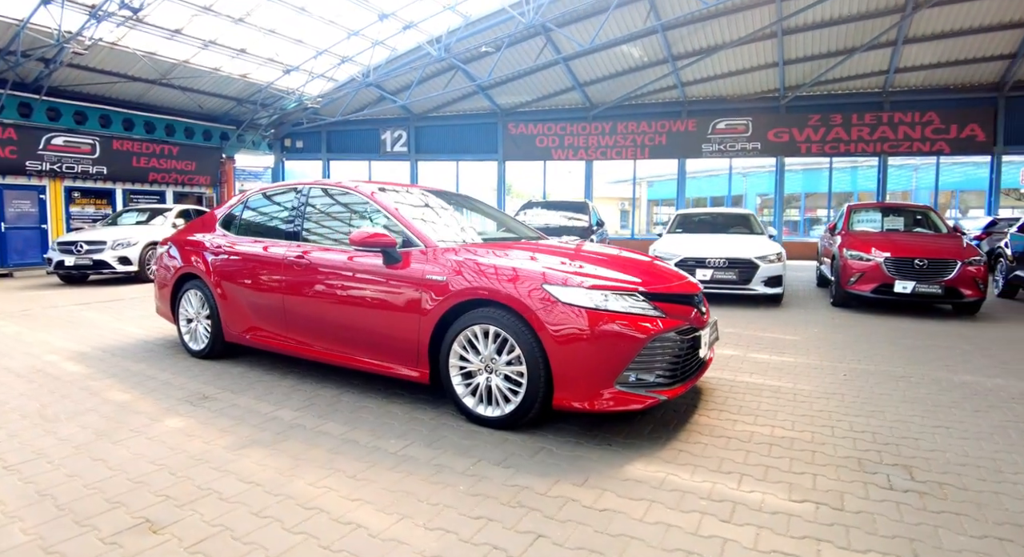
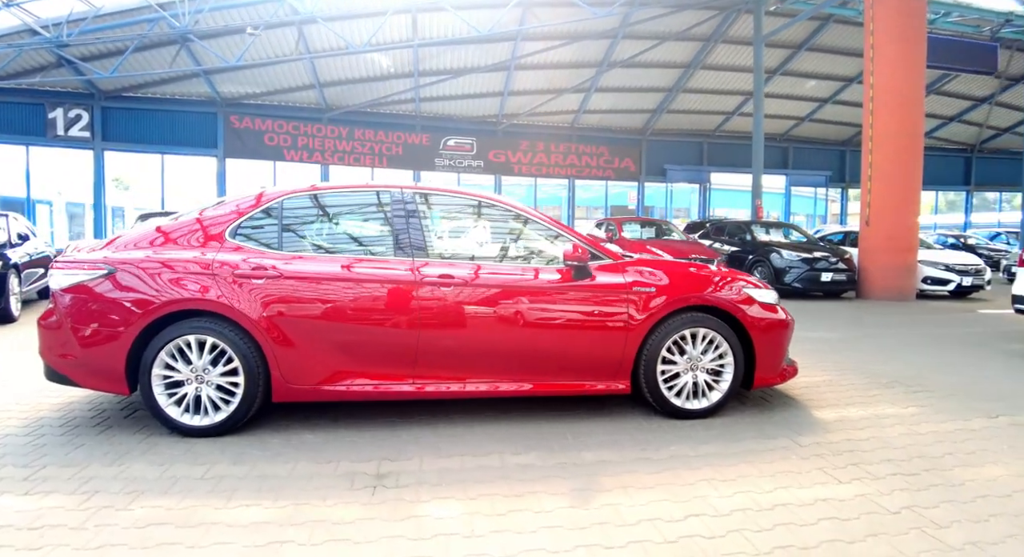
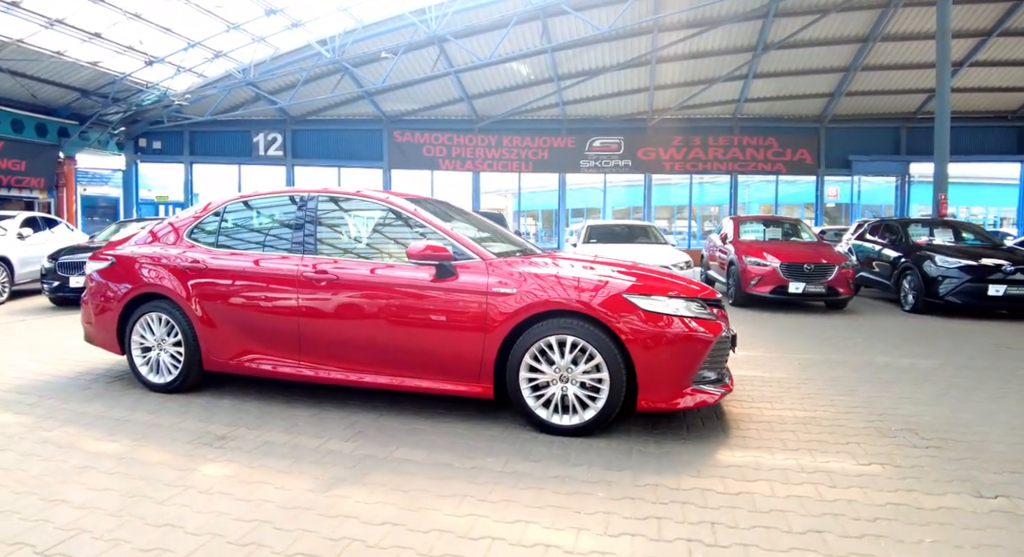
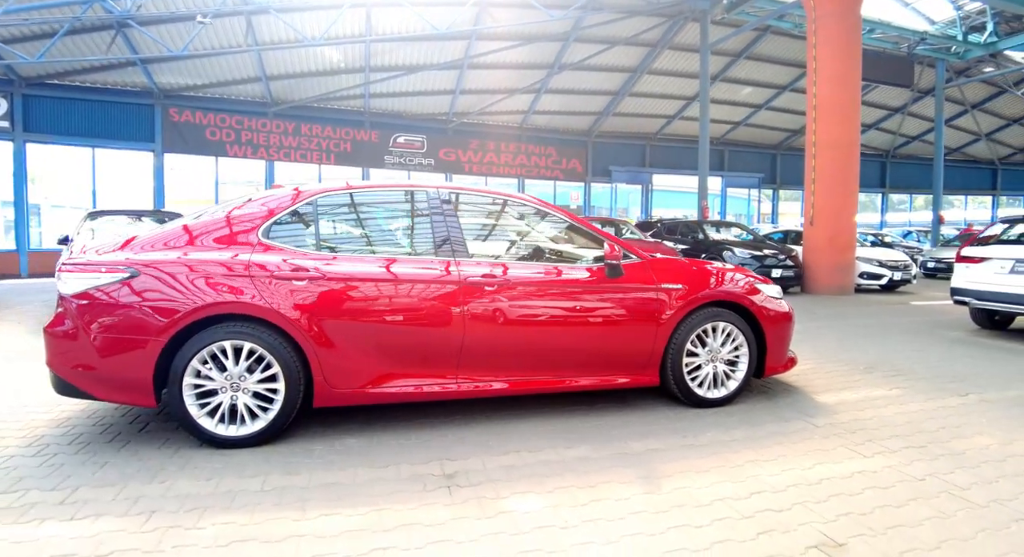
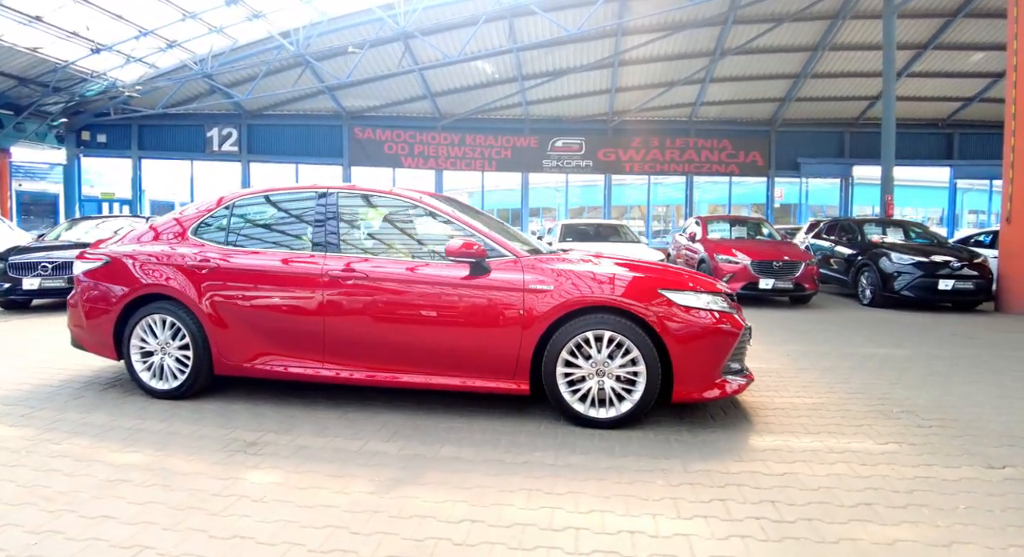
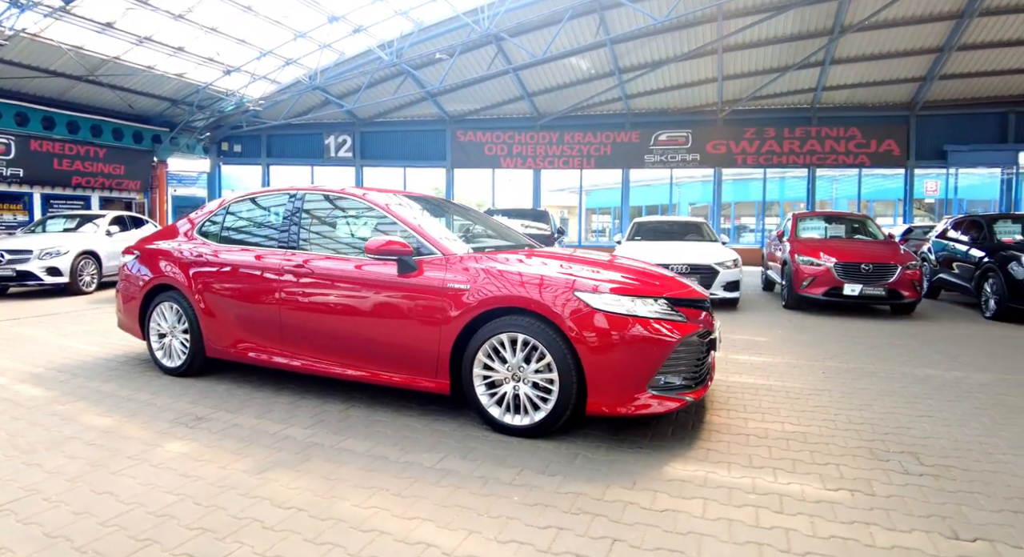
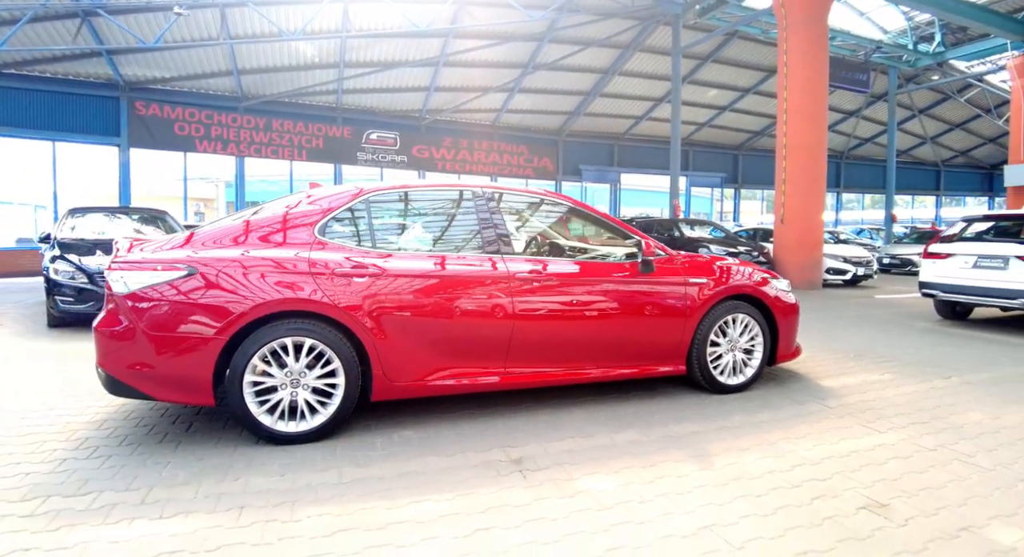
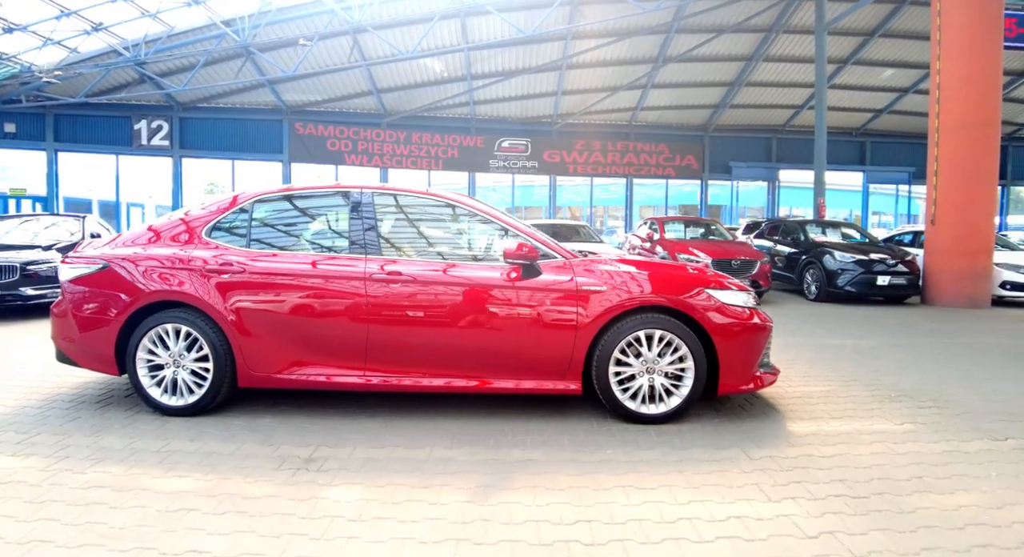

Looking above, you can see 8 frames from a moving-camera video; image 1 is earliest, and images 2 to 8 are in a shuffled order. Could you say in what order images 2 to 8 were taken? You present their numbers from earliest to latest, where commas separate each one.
6, 3, 5, 8, 2, 4, 7
